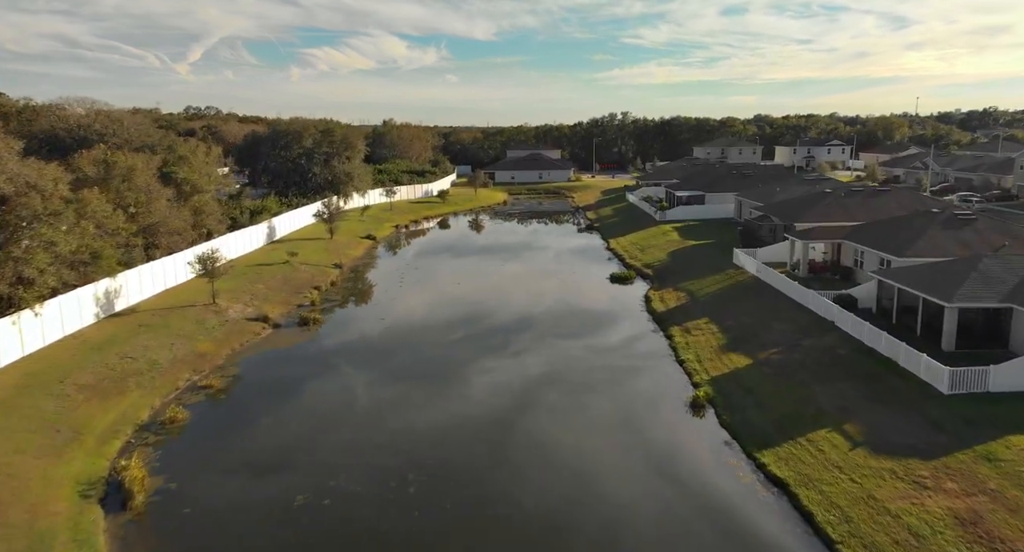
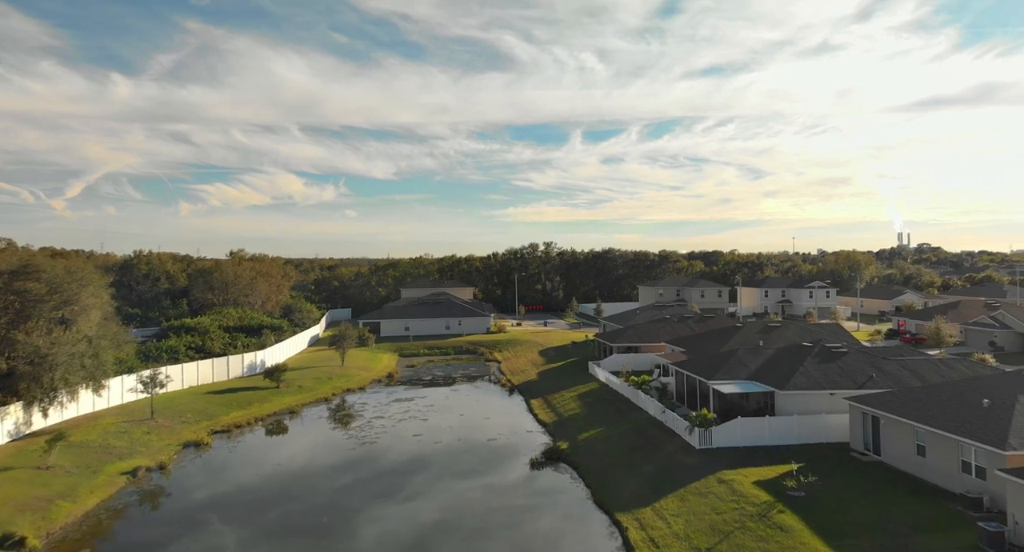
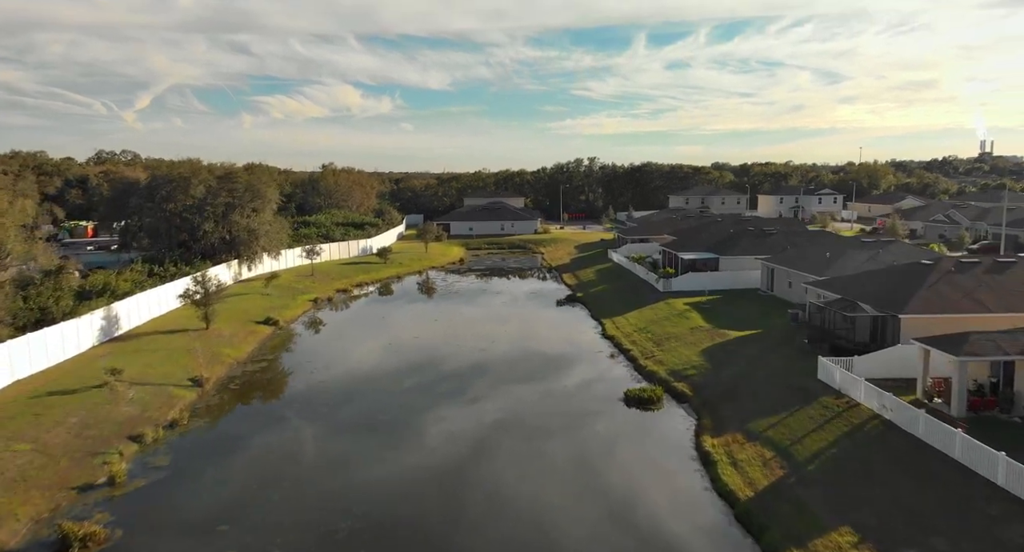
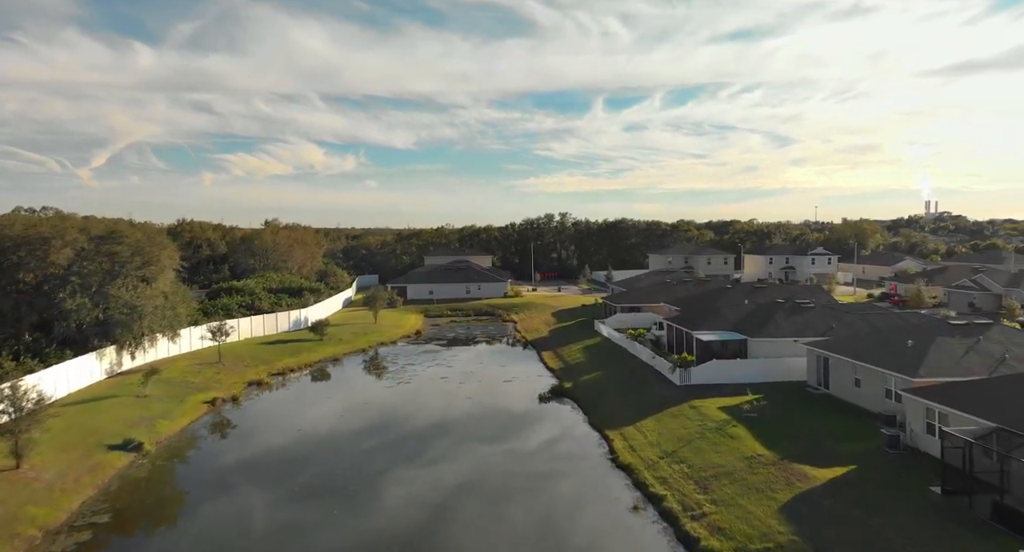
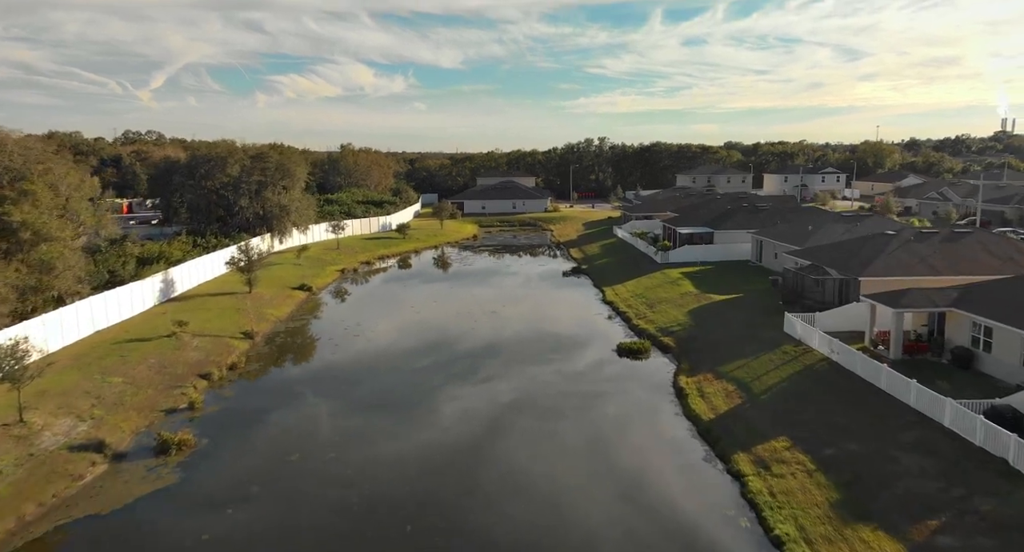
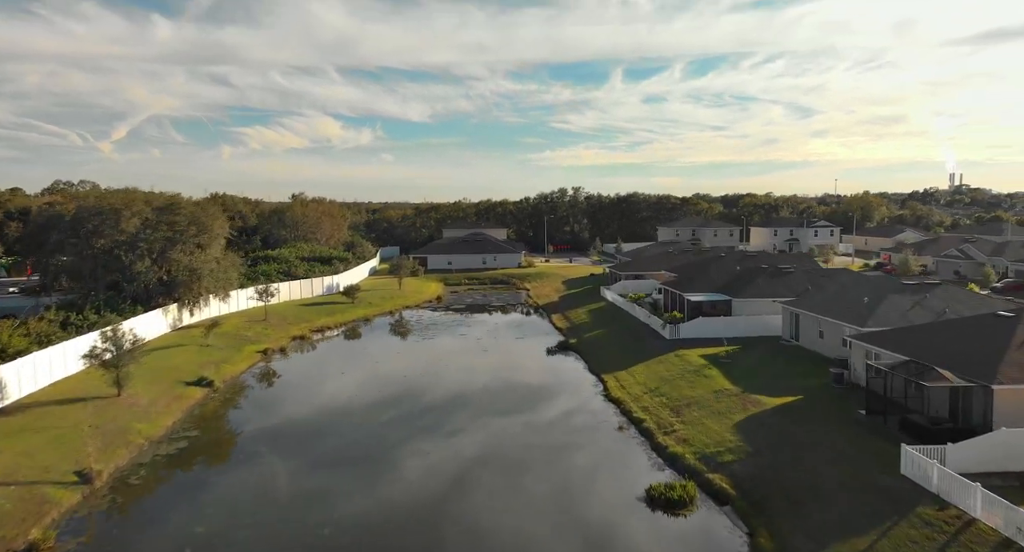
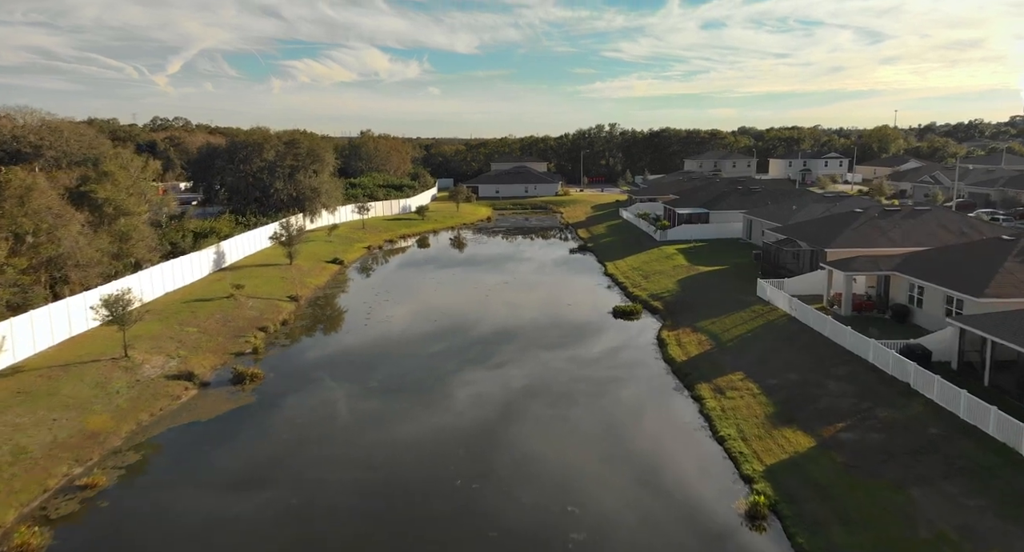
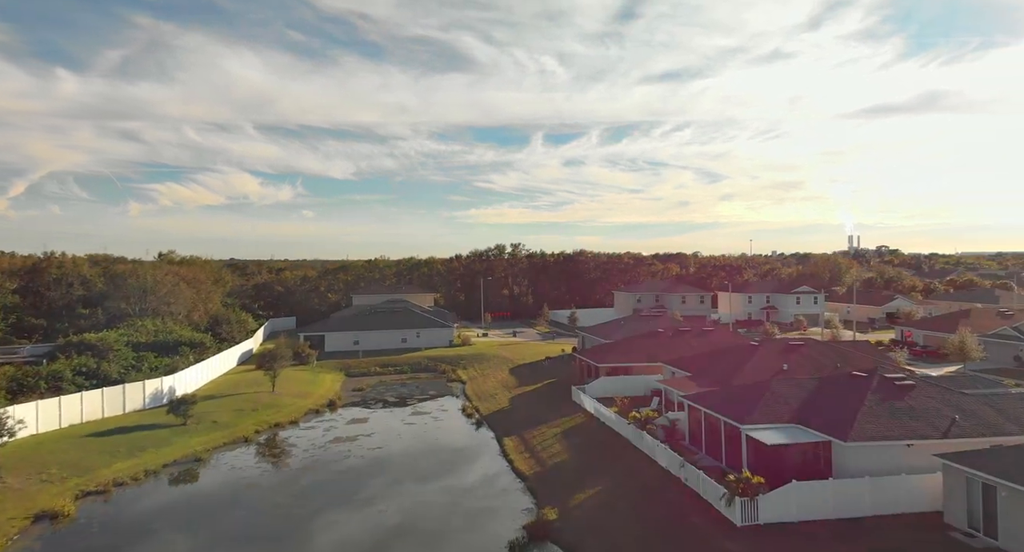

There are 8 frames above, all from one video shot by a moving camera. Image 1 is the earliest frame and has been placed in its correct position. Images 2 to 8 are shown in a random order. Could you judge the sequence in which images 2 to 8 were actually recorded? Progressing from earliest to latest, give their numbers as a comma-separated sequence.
7, 5, 3, 6, 4, 2, 8
